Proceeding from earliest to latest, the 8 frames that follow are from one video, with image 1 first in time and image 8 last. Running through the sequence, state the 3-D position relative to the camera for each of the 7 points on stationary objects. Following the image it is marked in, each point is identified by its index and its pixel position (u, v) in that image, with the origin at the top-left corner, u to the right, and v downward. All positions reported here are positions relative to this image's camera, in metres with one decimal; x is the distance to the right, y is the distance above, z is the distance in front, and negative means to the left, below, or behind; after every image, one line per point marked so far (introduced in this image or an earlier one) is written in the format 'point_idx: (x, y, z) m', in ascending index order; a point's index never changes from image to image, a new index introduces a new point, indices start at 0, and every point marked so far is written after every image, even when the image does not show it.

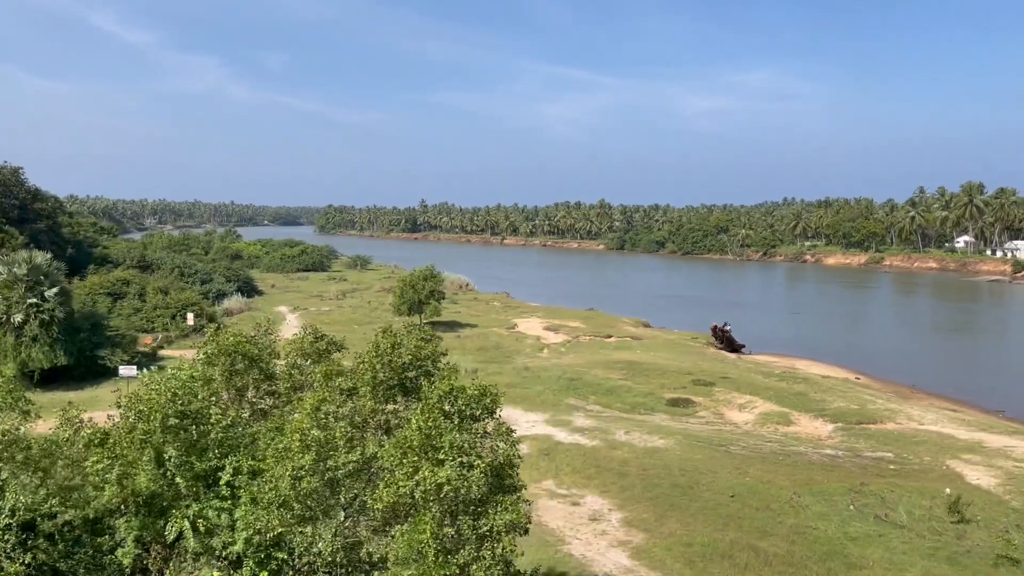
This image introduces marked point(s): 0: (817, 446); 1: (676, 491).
0: (+7.5, -3.9, +17.9) m
1: (+3.3, -4.0, +14.6) m
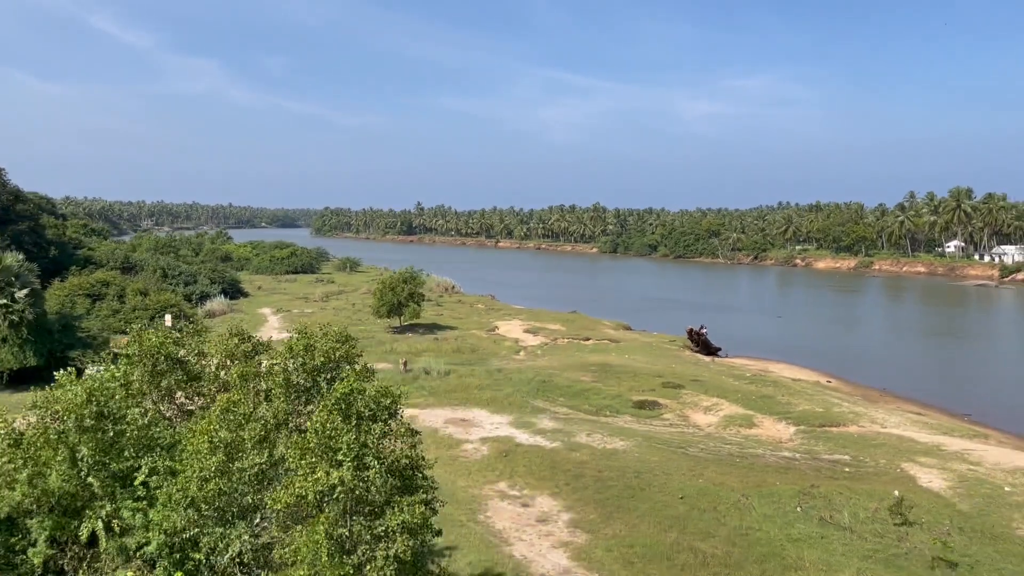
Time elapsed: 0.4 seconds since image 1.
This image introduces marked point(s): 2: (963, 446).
0: (+6.5, -4.0, +18.0) m
1: (+2.3, -4.1, +14.7) m
2: (+11.6, -4.1, +18.9) m
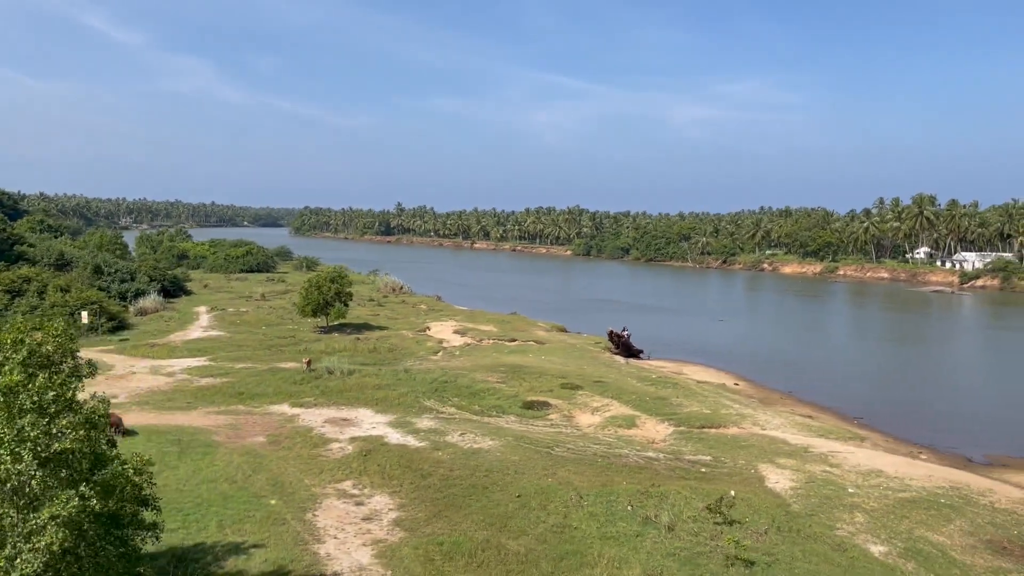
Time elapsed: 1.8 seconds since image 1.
0: (+3.3, -4.0, +18.1) m
1: (-0.9, -4.1, +14.7) m
2: (+8.3, -4.2, +19.0) m
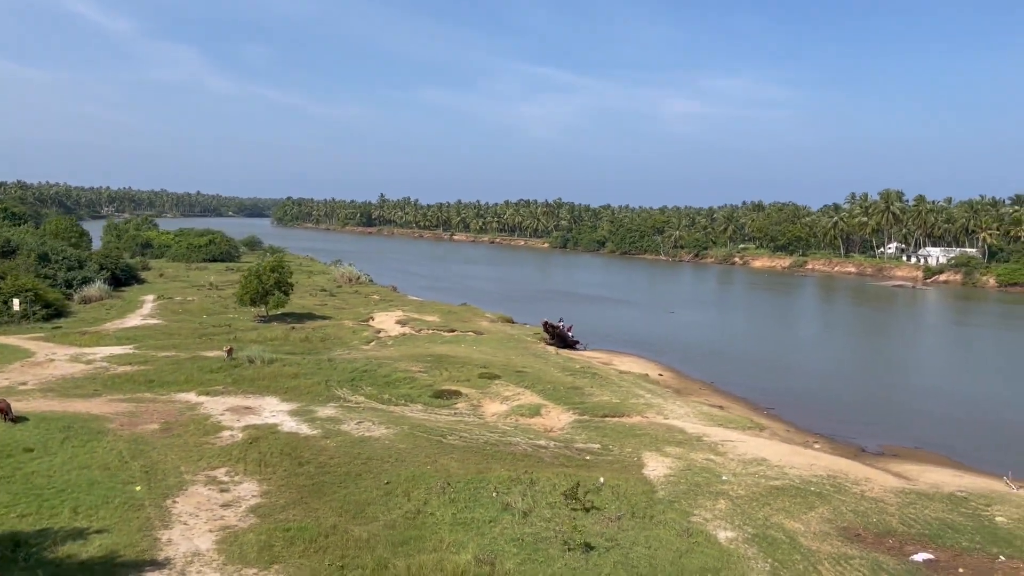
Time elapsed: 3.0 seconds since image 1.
0: (+0.6, -3.8, +18.3) m
1: (-3.5, -3.8, +14.8) m
2: (+5.6, -3.9, +19.3) m
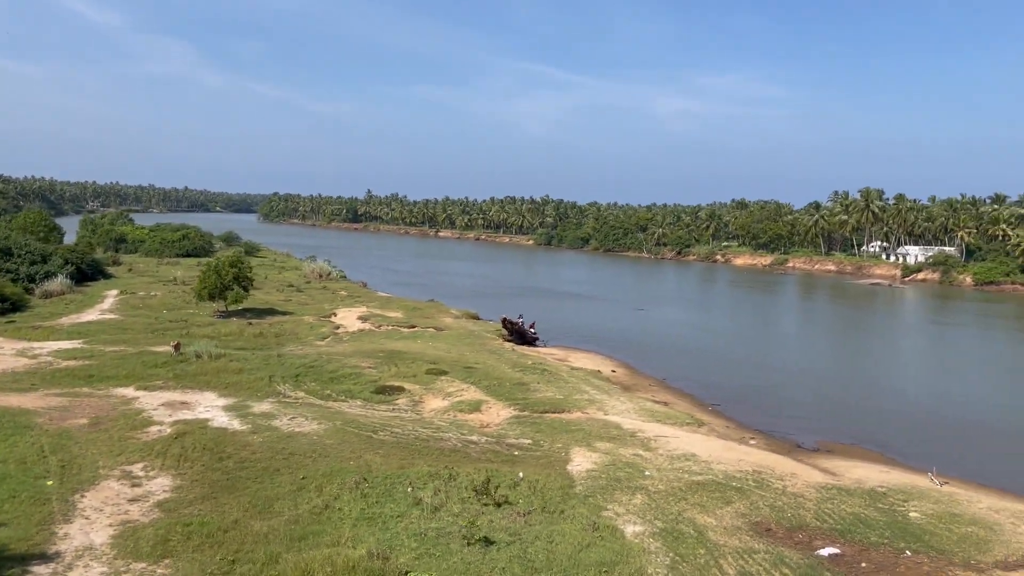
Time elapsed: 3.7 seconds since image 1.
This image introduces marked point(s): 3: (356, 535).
0: (-1.1, -3.6, +18.2) m
1: (-5.1, -3.7, +14.7) m
2: (+3.9, -3.8, +19.3) m
3: (-2.5, -4.0, +11.7) m
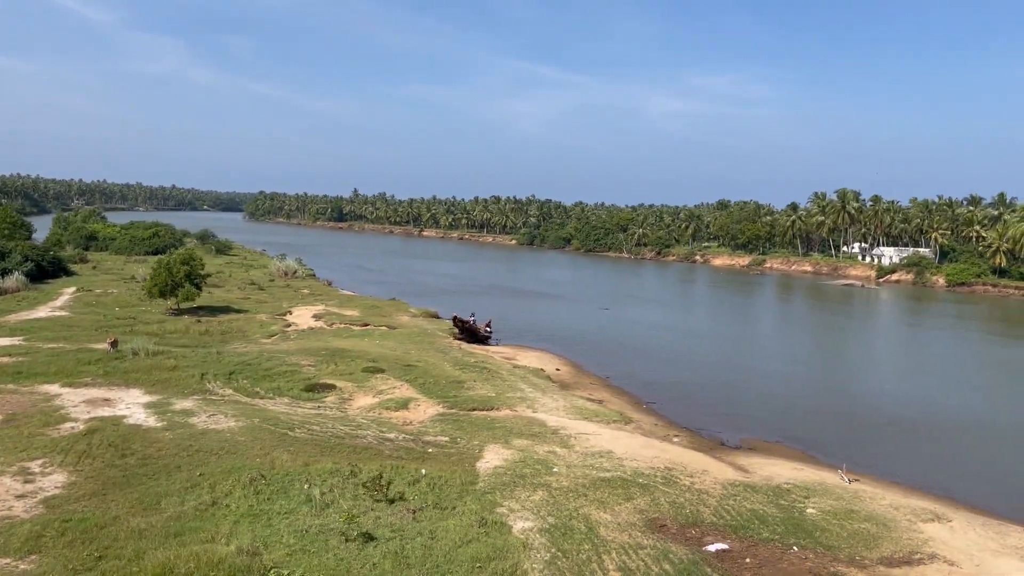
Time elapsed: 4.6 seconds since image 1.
0: (-3.1, -3.6, +18.2) m
1: (-7.1, -3.6, +14.6) m
2: (+1.9, -3.8, +19.3) m
3: (-4.4, -3.9, +11.6) m
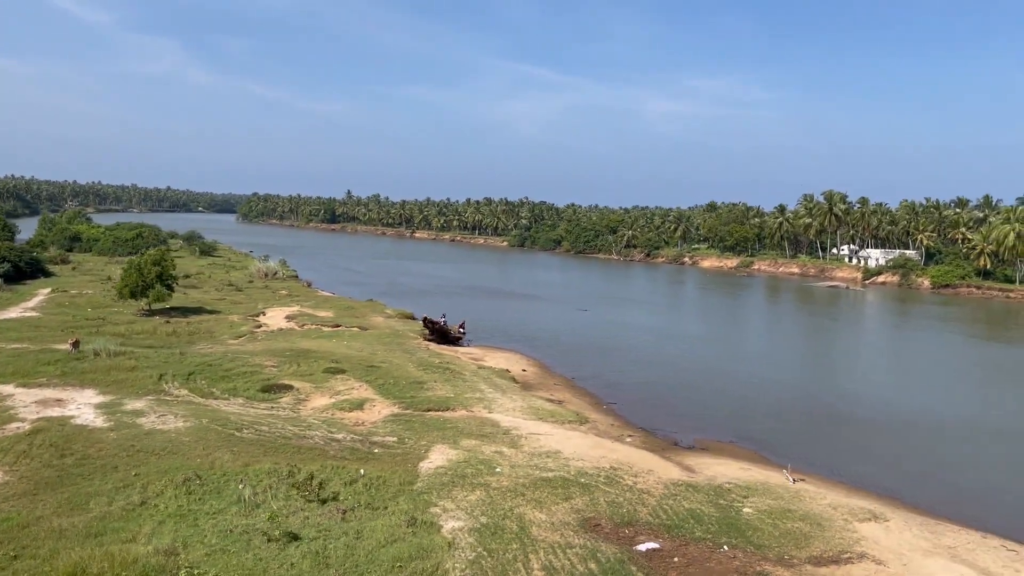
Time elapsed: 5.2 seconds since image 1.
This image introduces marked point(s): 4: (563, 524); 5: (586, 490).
0: (-4.4, -3.6, +18.1) m
1: (-8.3, -3.6, +14.5) m
2: (+0.6, -3.8, +19.3) m
3: (-5.6, -3.9, +11.6) m
4: (+0.9, -4.4, +13.5) m
5: (+1.5, -4.2, +15.0) m
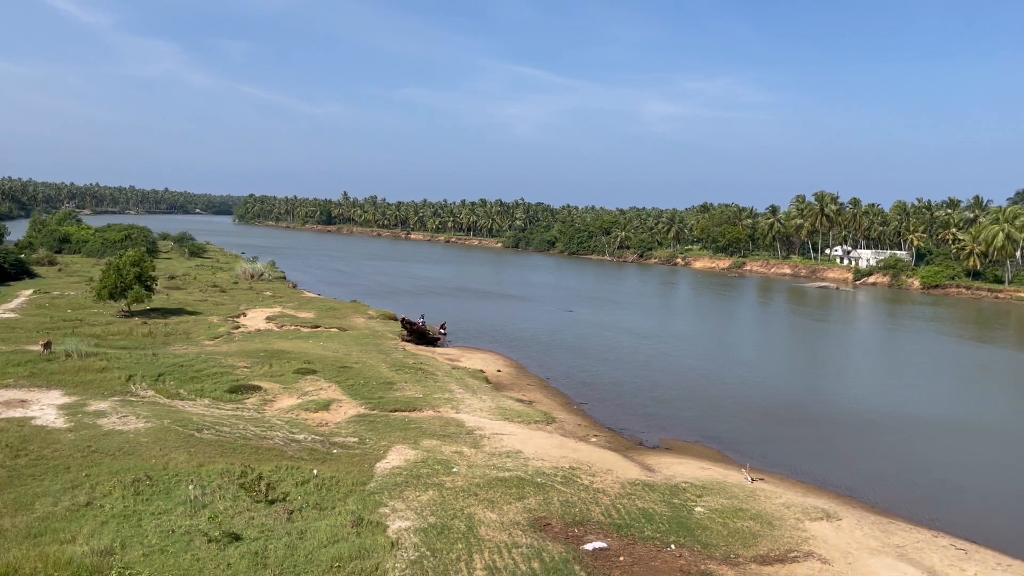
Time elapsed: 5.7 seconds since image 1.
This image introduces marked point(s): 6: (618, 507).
0: (-5.3, -3.6, +18.1) m
1: (-9.3, -3.6, +14.5) m
2: (-0.3, -3.8, +19.3) m
3: (-6.6, -3.9, +11.6) m
4: (0.0, -4.4, +13.5) m
5: (+0.6, -4.2, +15.0) m
6: (+2.1, -4.4, +14.5) m
